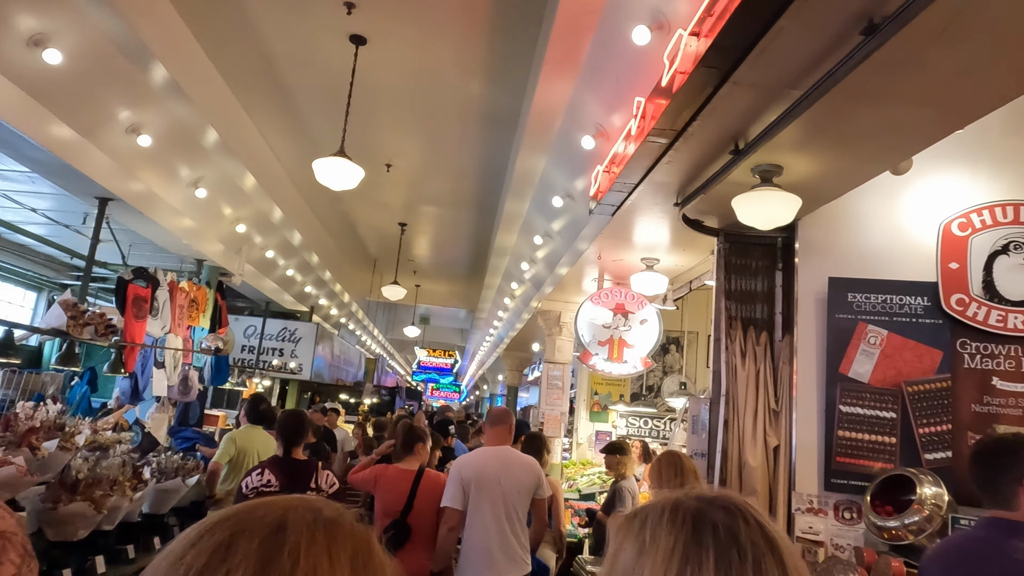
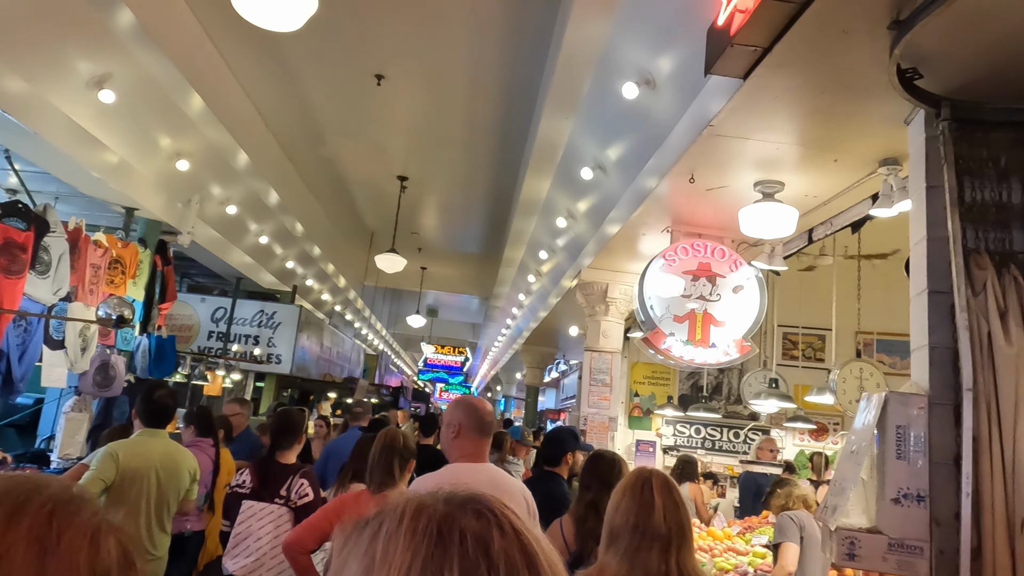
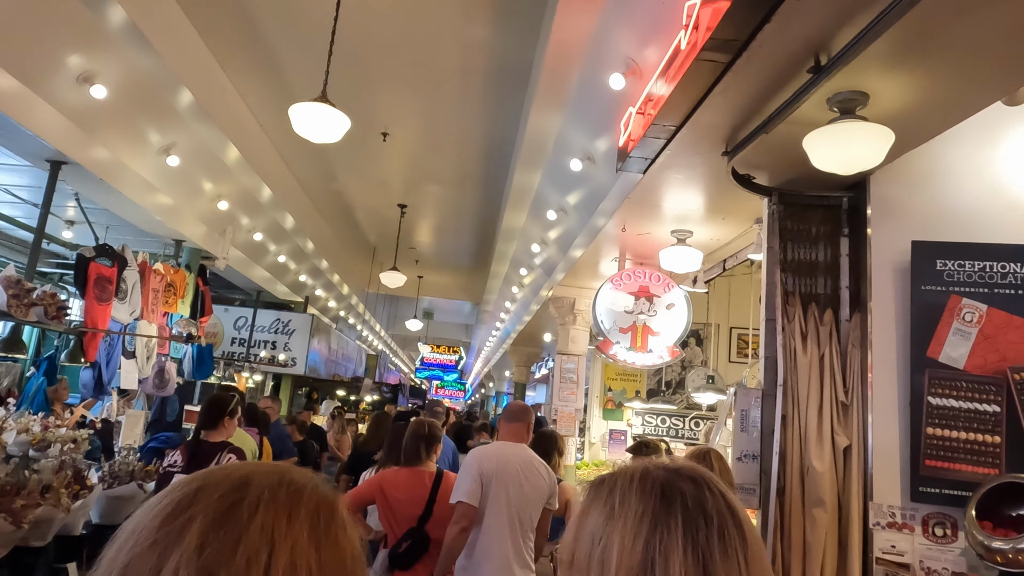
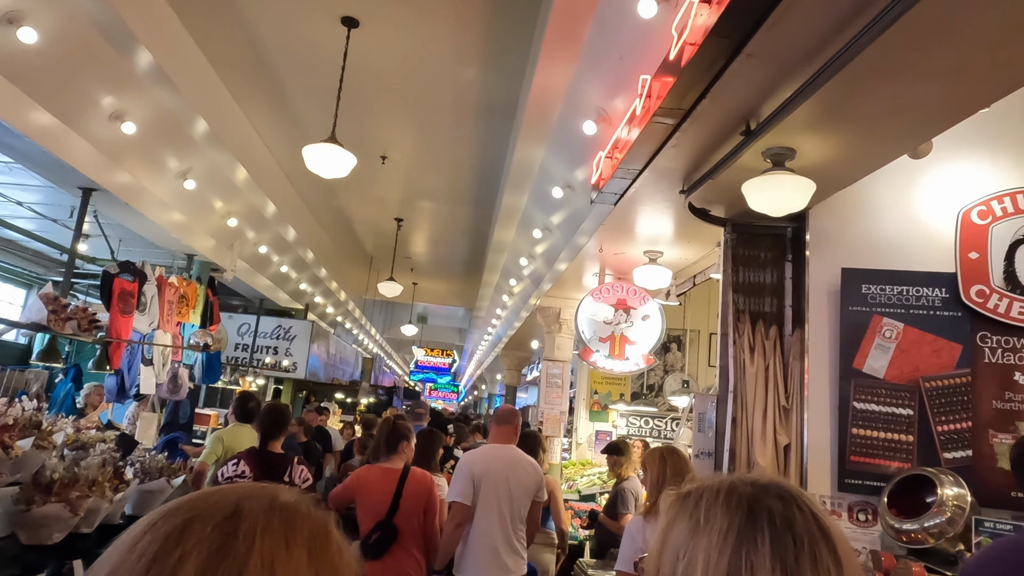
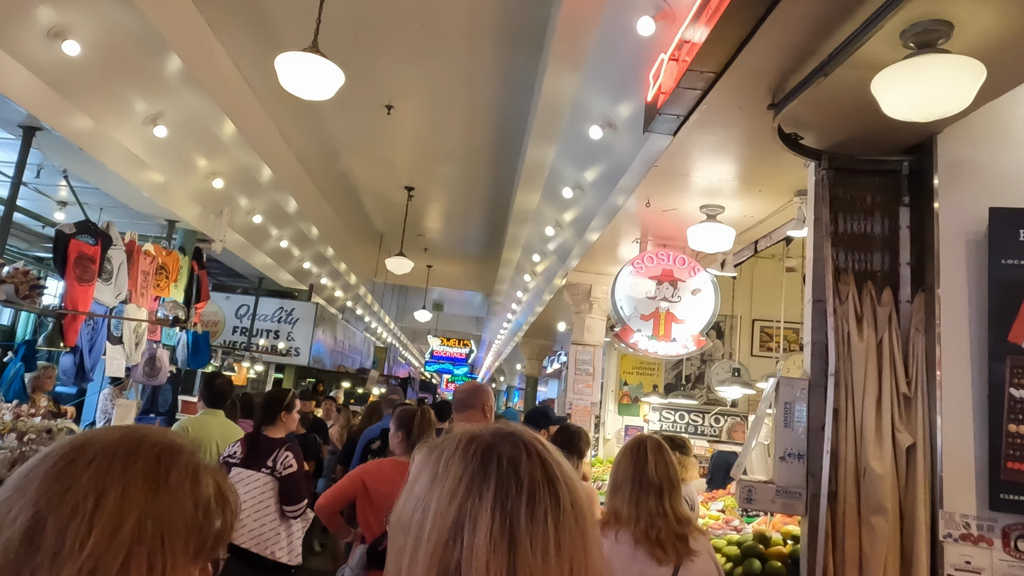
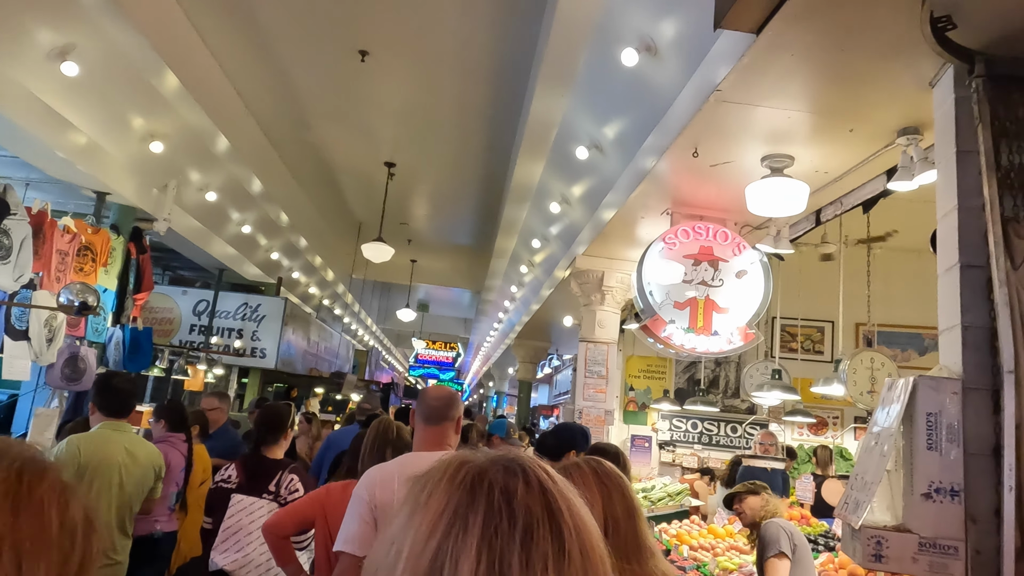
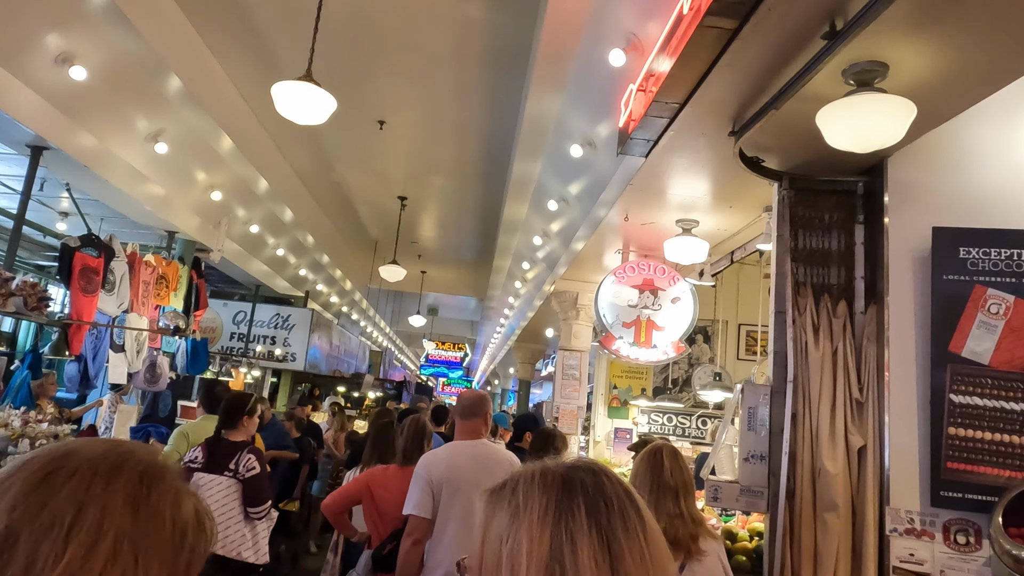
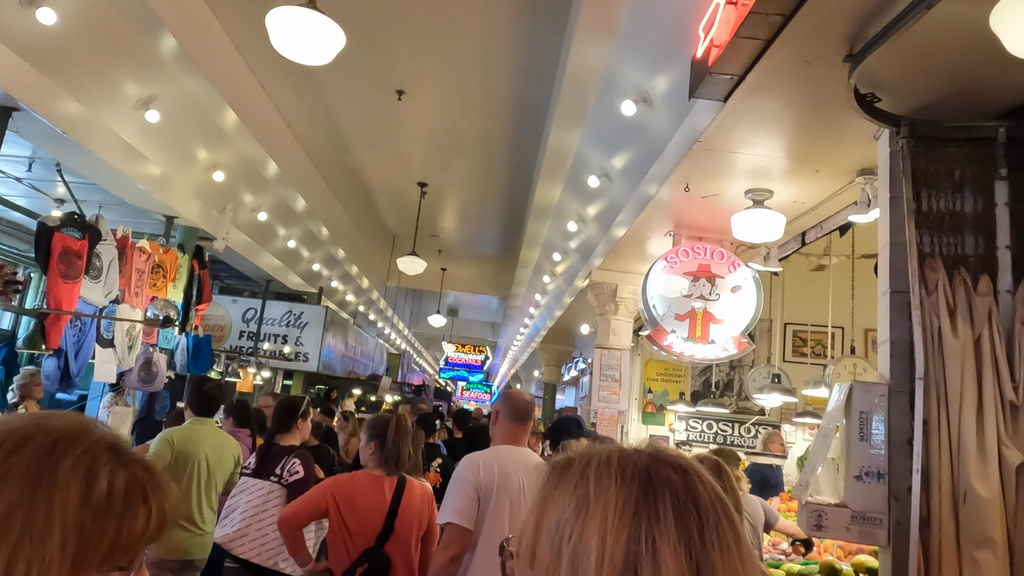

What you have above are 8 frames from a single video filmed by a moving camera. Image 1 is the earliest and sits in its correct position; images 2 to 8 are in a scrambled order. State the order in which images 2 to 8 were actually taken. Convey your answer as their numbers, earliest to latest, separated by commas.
4, 3, 7, 5, 8, 2, 6
